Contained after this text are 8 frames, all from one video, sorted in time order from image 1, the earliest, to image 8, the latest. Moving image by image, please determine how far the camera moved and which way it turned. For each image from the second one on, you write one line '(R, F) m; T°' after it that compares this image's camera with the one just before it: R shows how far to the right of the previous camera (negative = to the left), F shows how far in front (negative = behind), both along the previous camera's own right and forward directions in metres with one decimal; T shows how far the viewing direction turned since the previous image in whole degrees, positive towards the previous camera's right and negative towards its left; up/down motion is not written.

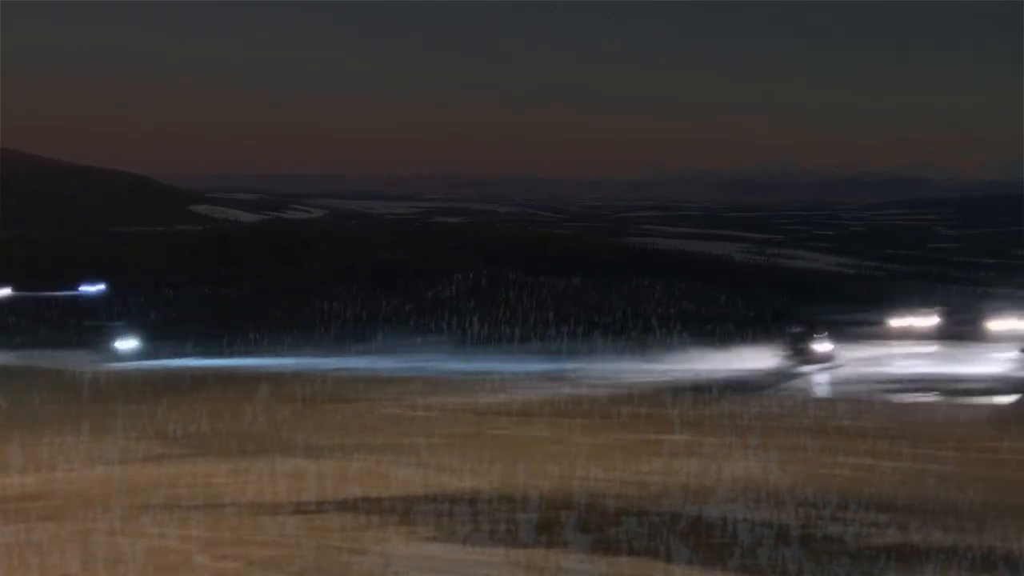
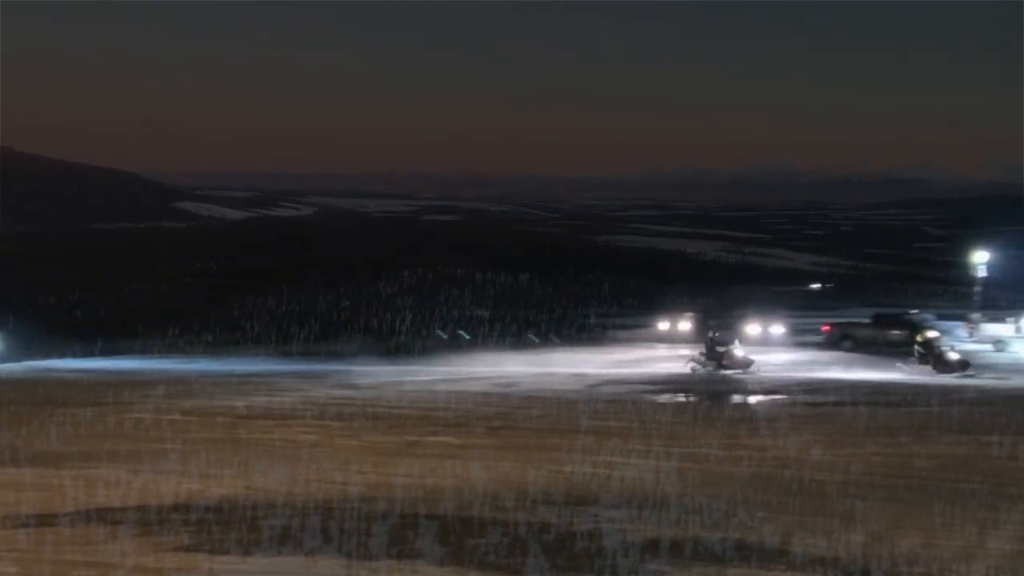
(+1.4, +0.7) m; +2°
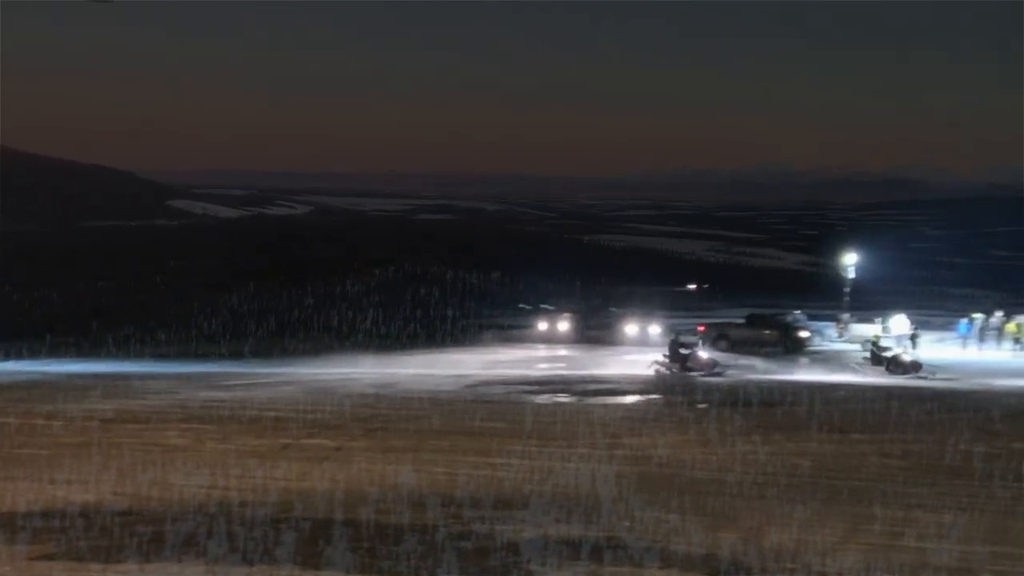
(+0.8, +0.4) m; +1°
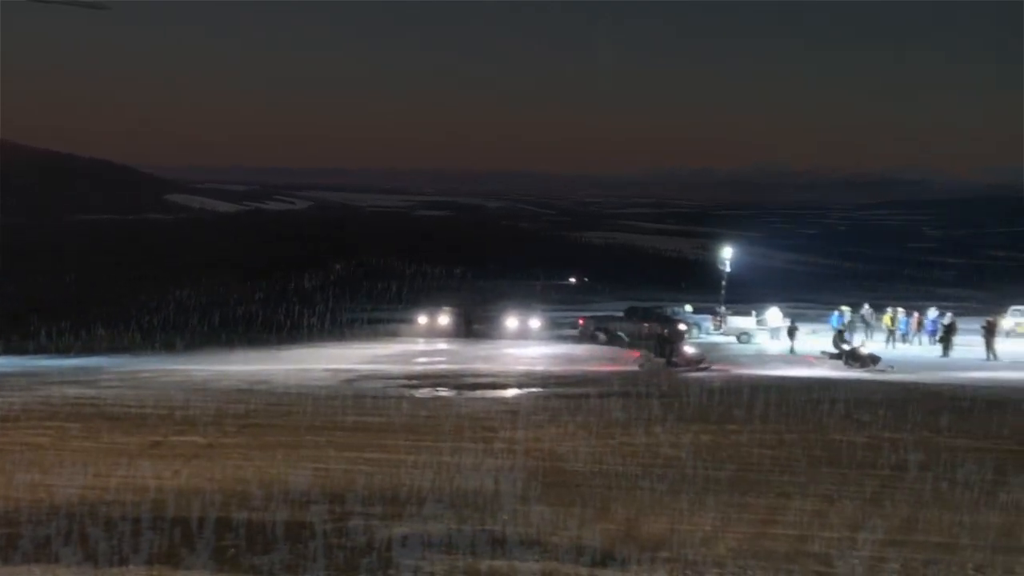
(+1.4, +0.2) m; +1°
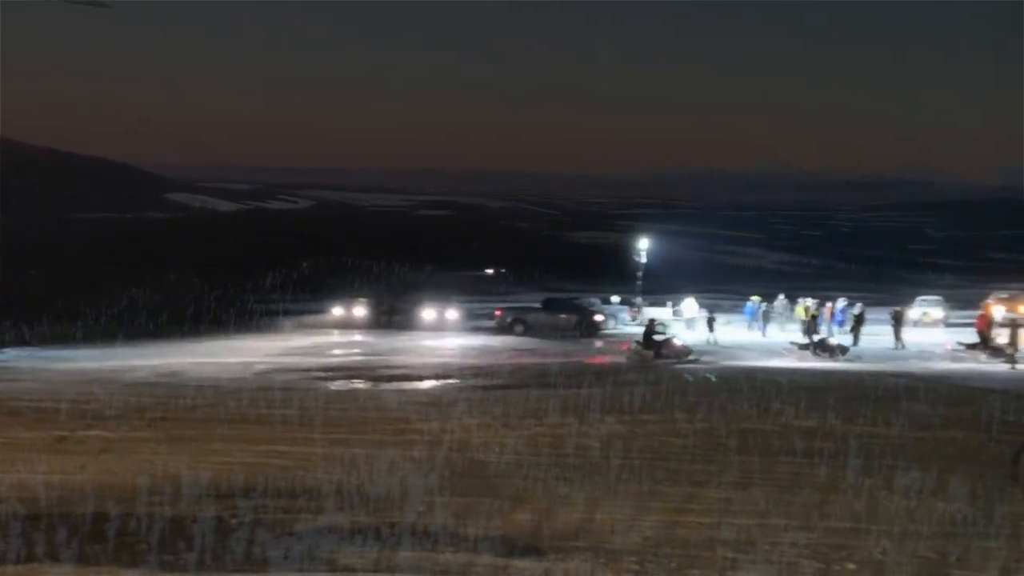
(+0.9, -0.1) m; +1°
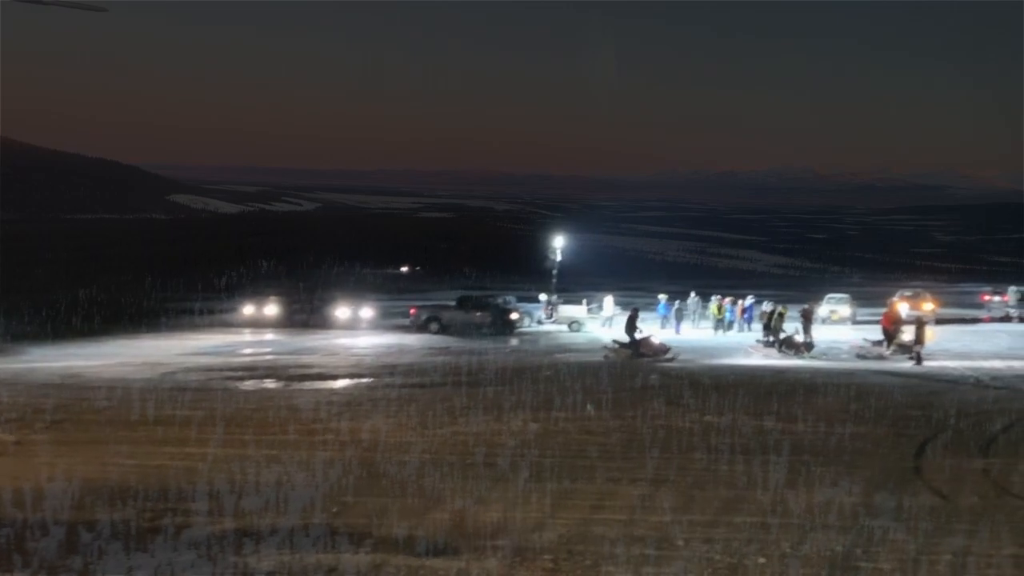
(+0.5, 0.0) m; +3°
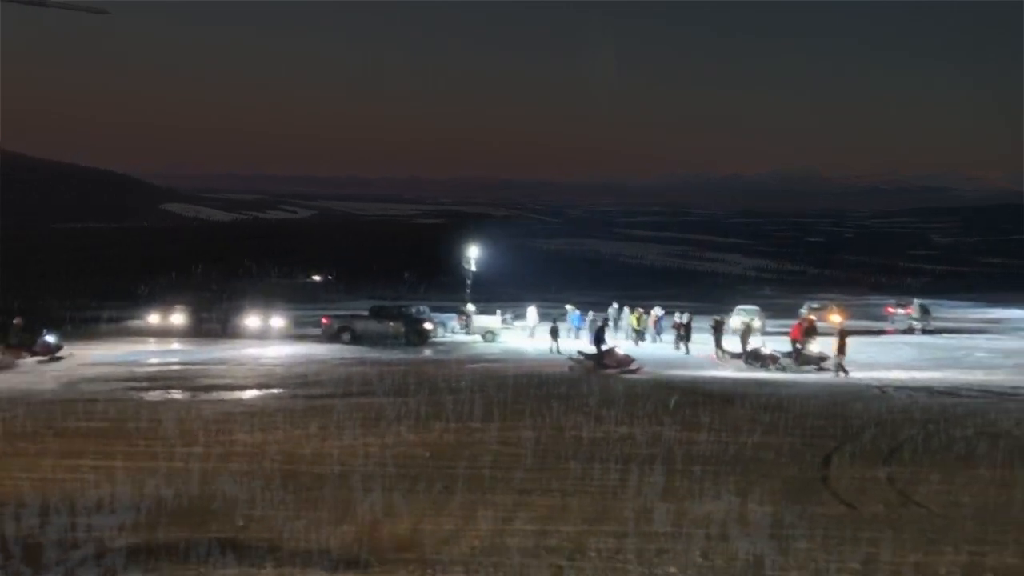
(-0.3, +0.1) m; +5°
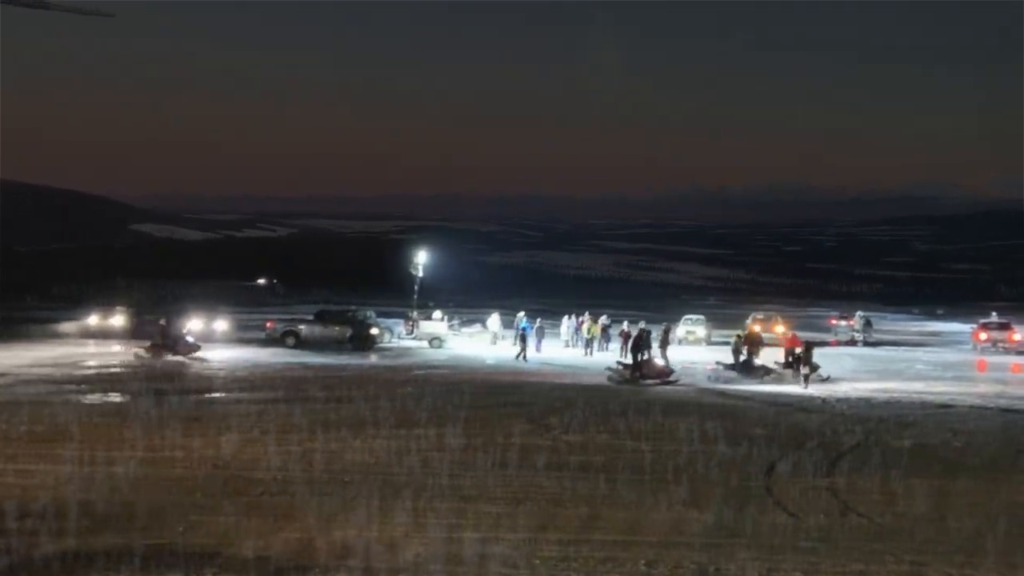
(+0.4, 0.0) m; +1°
